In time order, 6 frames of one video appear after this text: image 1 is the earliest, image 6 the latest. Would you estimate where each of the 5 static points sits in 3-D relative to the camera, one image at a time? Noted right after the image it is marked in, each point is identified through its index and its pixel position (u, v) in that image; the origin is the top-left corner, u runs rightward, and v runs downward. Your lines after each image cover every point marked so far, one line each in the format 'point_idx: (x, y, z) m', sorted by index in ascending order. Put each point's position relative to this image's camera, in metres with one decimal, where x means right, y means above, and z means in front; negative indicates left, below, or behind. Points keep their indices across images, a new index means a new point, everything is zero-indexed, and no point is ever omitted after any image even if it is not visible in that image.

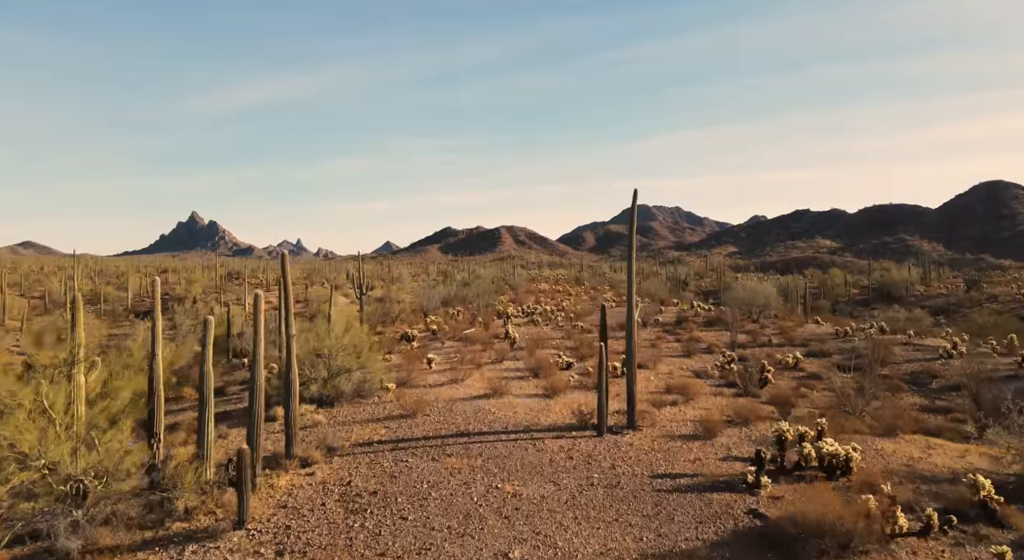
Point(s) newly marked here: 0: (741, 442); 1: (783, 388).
0: (+4.0, -2.9, +11.9) m
1: (+7.4, -3.0, +18.6) m
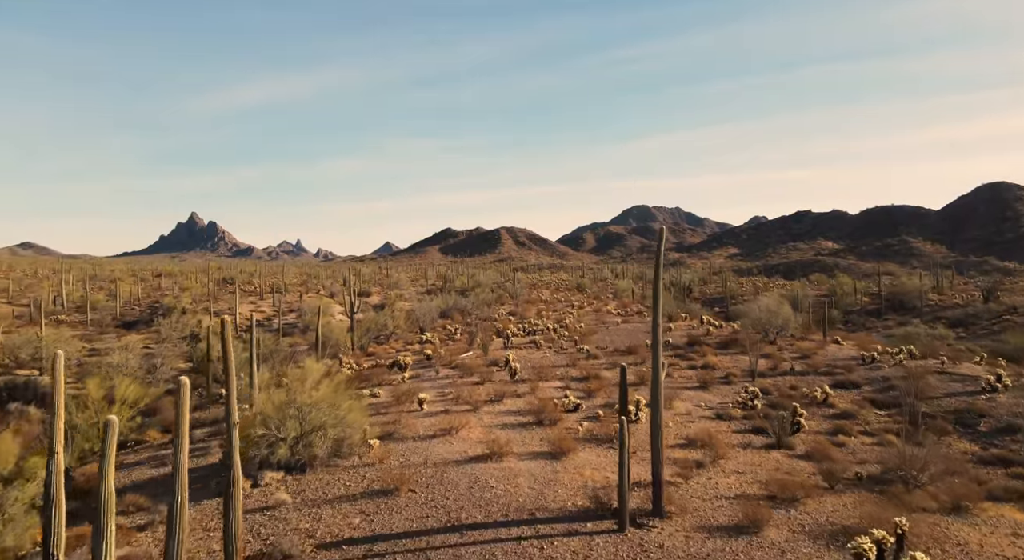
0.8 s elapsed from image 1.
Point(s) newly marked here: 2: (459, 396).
0: (+4.0, -3.7, +9.8) m
1: (+7.5, -3.8, +16.5) m
2: (-1.5, -3.3, +19.4) m
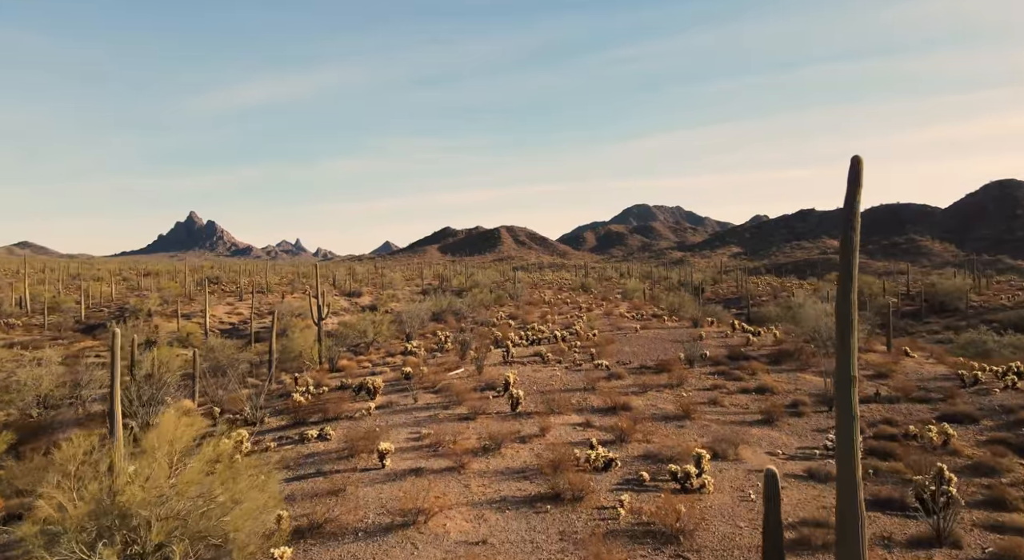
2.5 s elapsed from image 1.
0: (+4.1, -3.7, +4.1) m
1: (+7.5, -3.8, +10.9) m
2: (-1.5, -3.3, +13.7) m
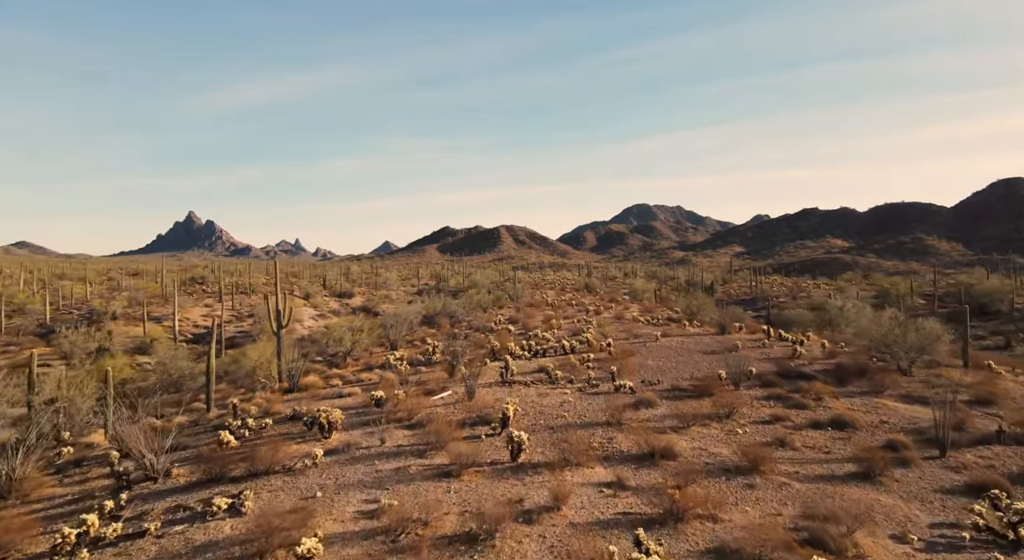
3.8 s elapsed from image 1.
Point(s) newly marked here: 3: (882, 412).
0: (+4.1, -3.7, -0.6) m
1: (+7.5, -3.7, +6.2) m
2: (-1.5, -3.3, +9.0) m
3: (+8.8, -3.1, +16.2) m
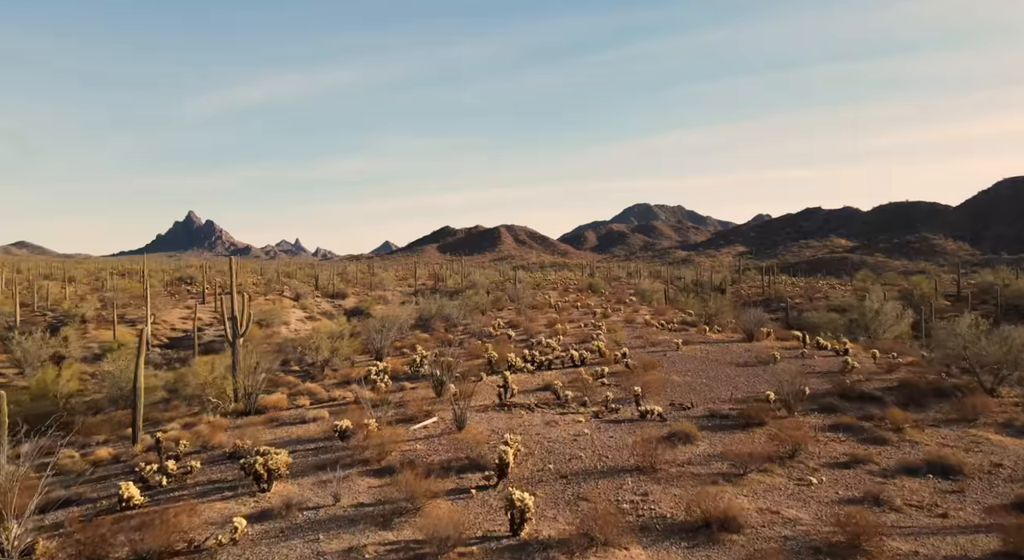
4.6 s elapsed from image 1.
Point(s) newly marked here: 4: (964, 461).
0: (+4.1, -3.7, -4.2) m
1: (+7.5, -3.7, +2.6) m
2: (-1.5, -3.3, +5.4) m
3: (+8.8, -3.1, +12.6) m
4: (+7.9, -3.2, +11.8) m
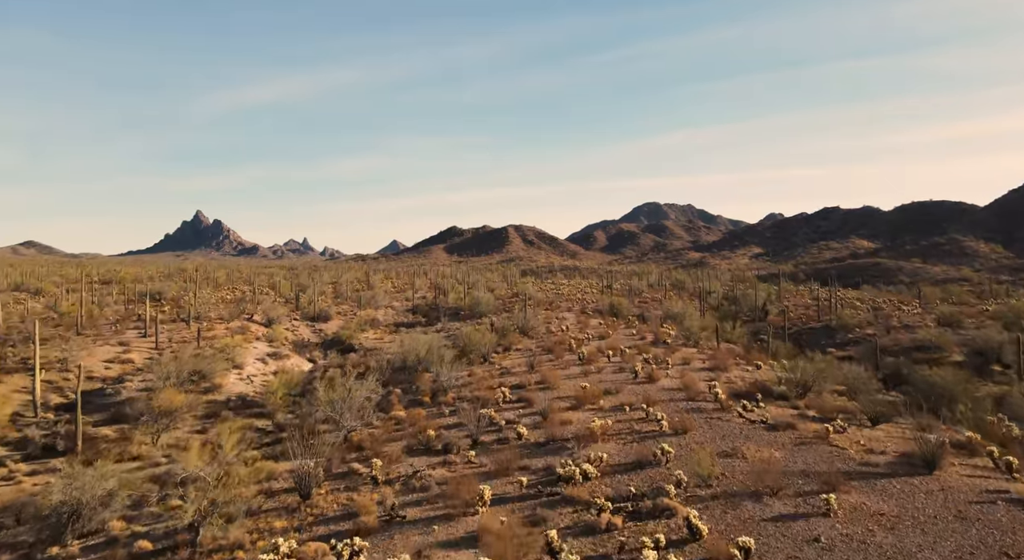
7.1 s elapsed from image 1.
0: (+4.0, -5.8, -15.4) m
1: (+7.5, -5.9, -8.7) m
2: (-1.5, -5.4, -5.8) m
3: (+9.0, -5.2, +1.2) m
4: (+8.0, -5.3, +0.5) m
